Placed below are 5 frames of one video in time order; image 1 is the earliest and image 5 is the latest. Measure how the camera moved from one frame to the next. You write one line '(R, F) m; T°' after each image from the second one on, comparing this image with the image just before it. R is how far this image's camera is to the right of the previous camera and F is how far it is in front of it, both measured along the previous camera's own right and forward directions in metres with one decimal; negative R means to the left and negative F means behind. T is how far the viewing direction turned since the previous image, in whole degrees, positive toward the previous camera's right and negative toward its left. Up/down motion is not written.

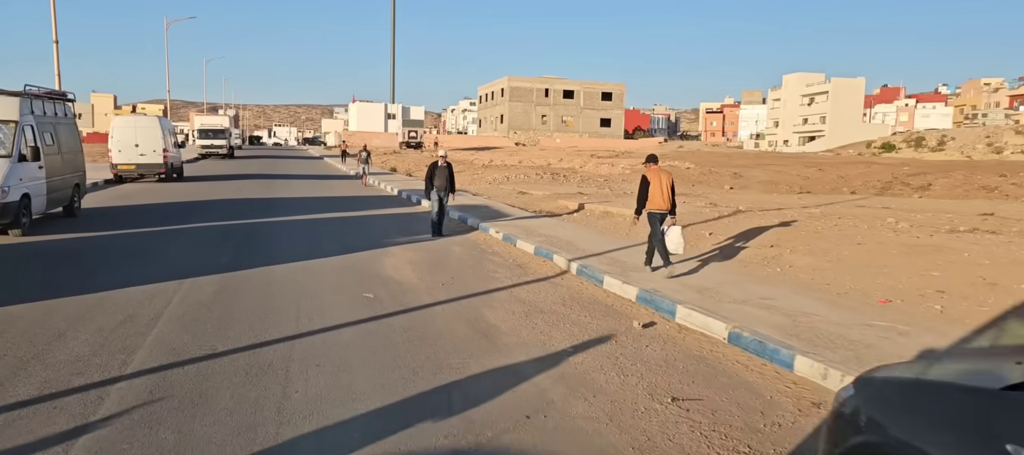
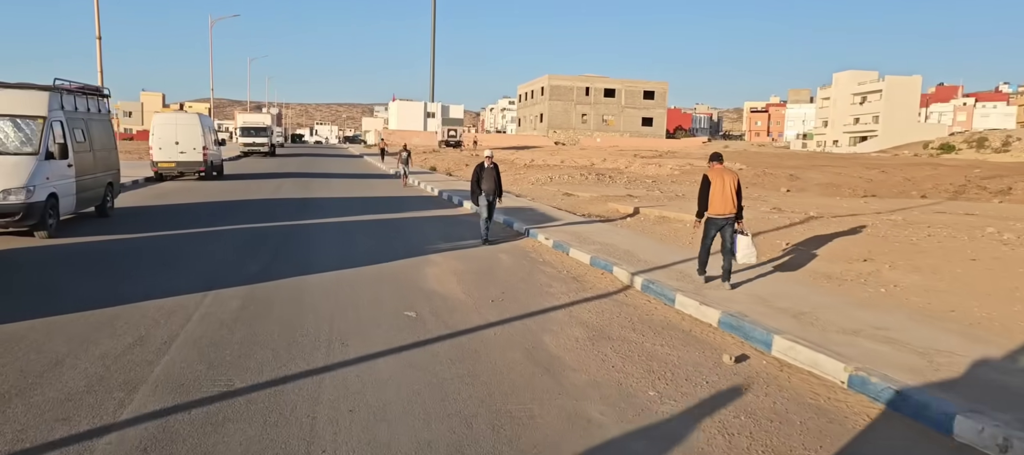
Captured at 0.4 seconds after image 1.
(-0.2, +0.9) m; -3°
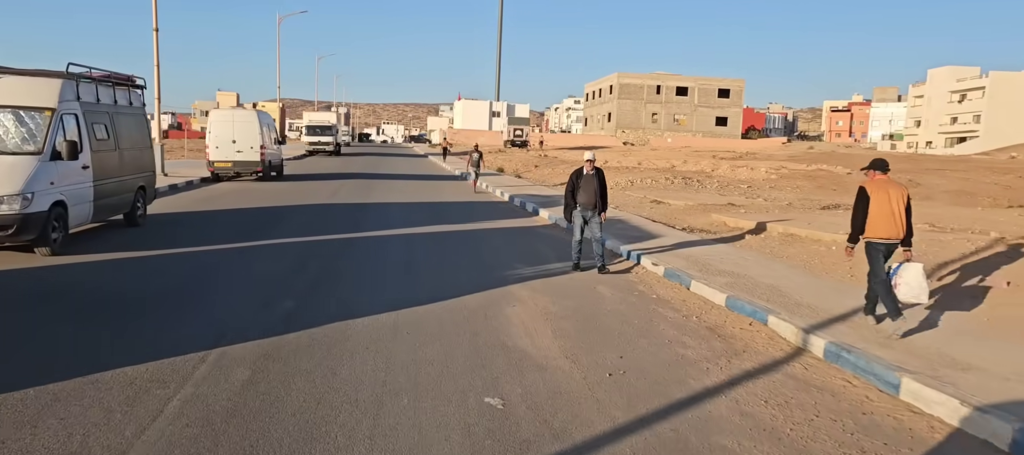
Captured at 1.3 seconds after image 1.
(-0.5, +2.3) m; -5°
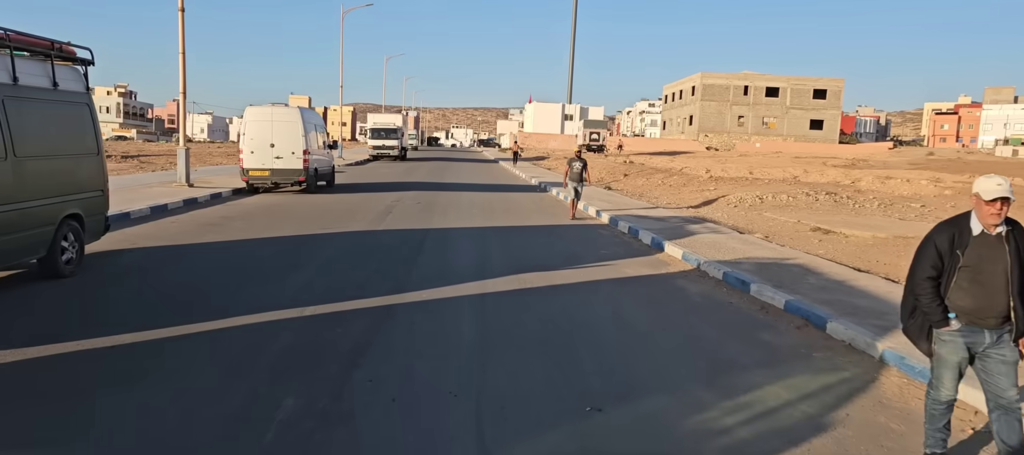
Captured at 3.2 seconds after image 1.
(-0.8, +4.9) m; -5°
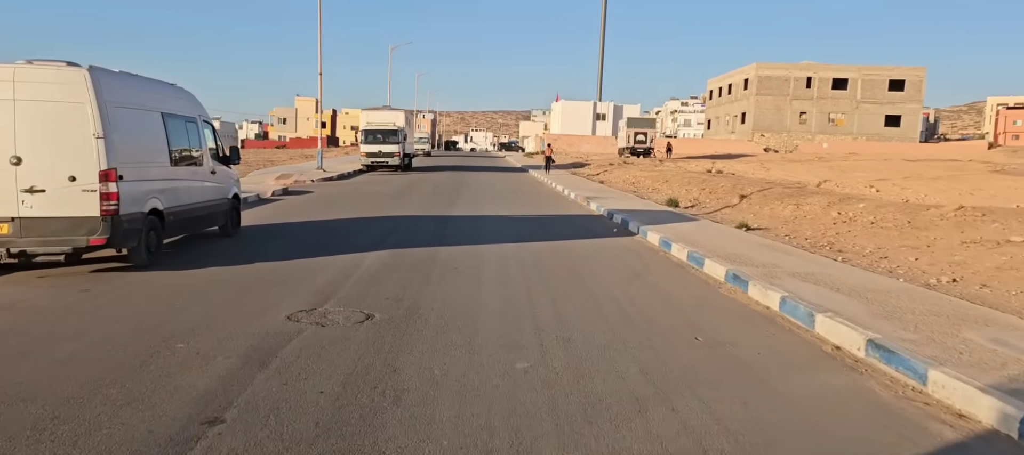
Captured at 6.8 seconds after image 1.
(-0.8, +12.3) m; -1°
